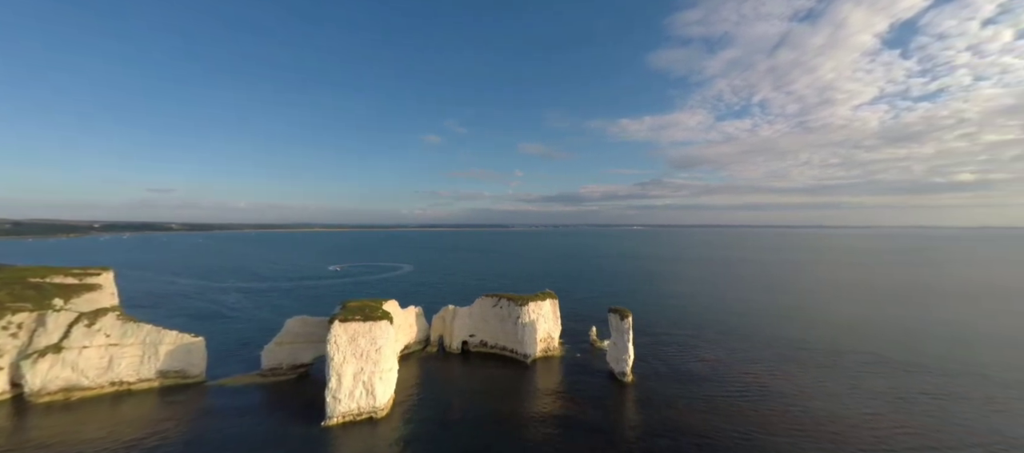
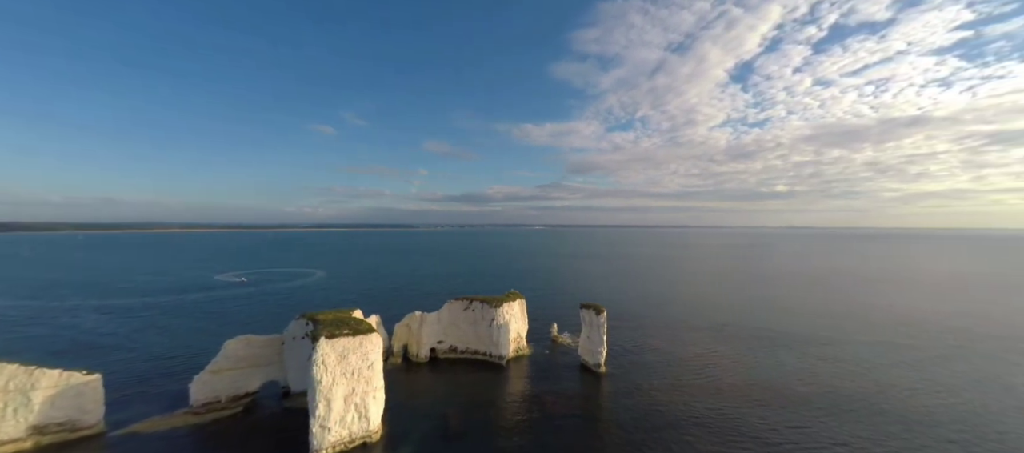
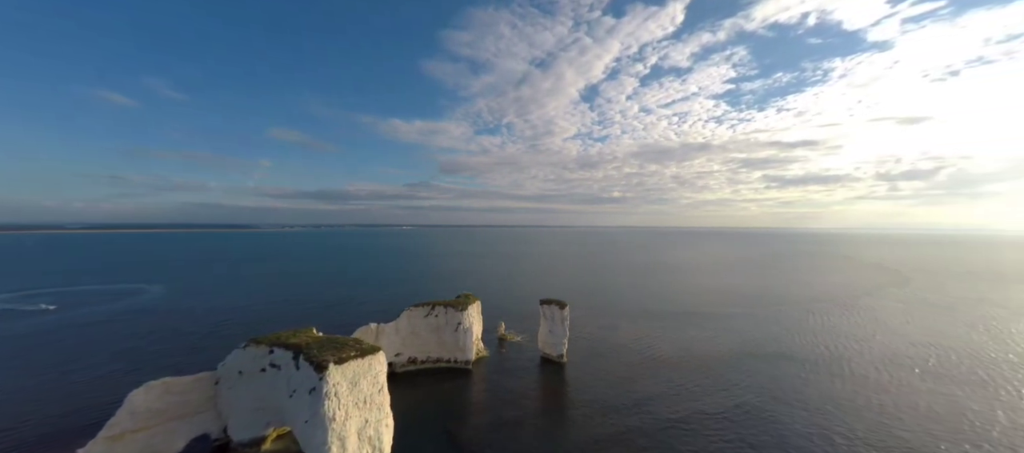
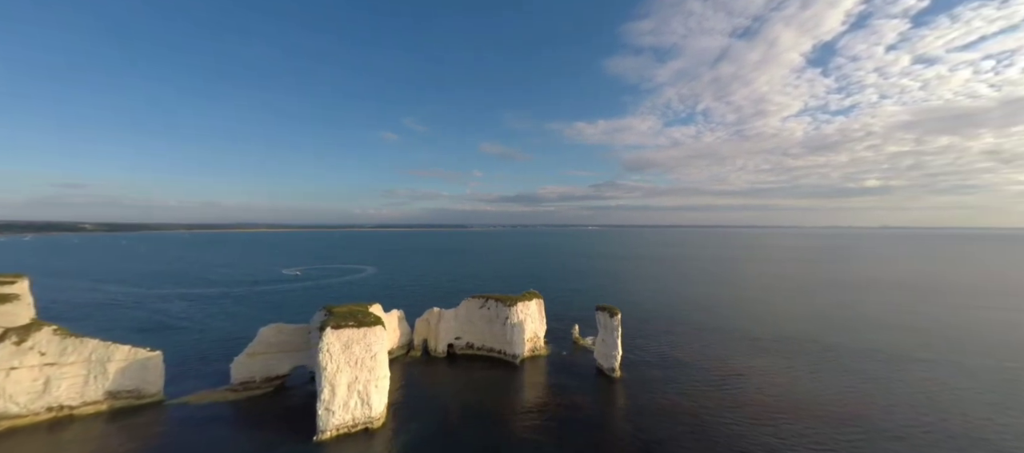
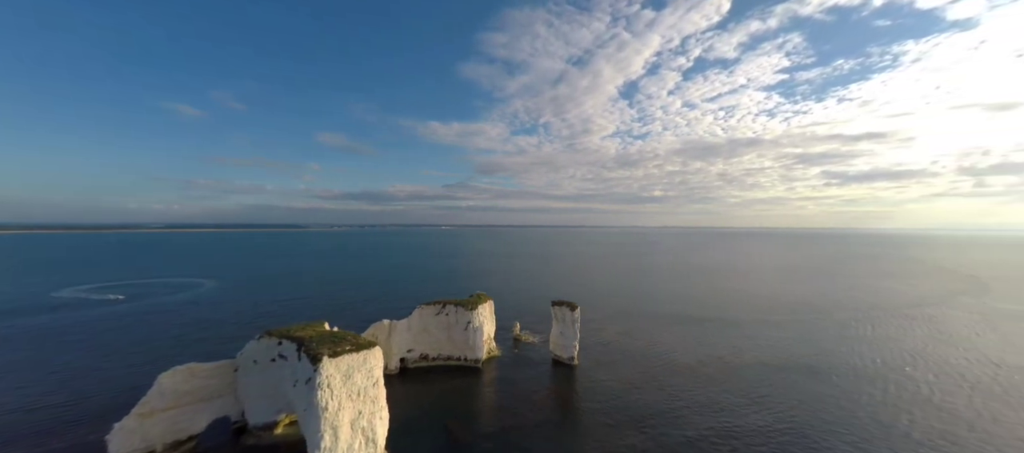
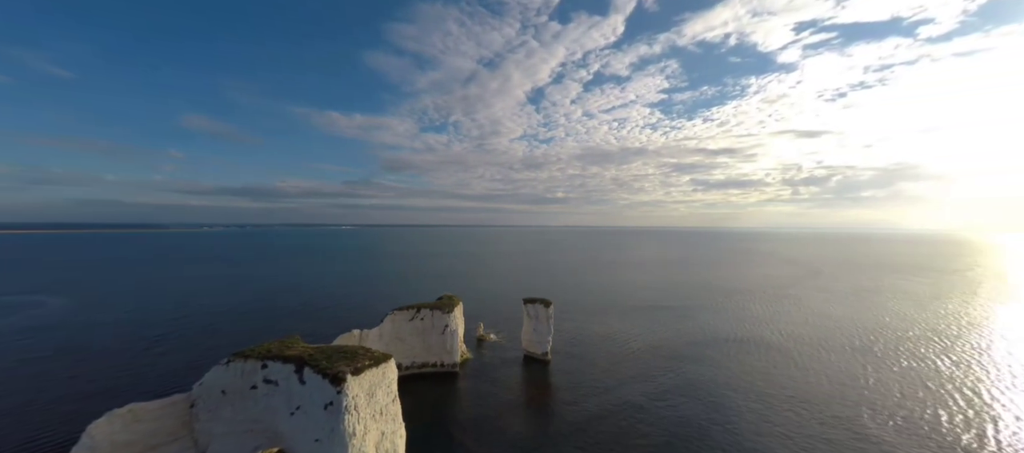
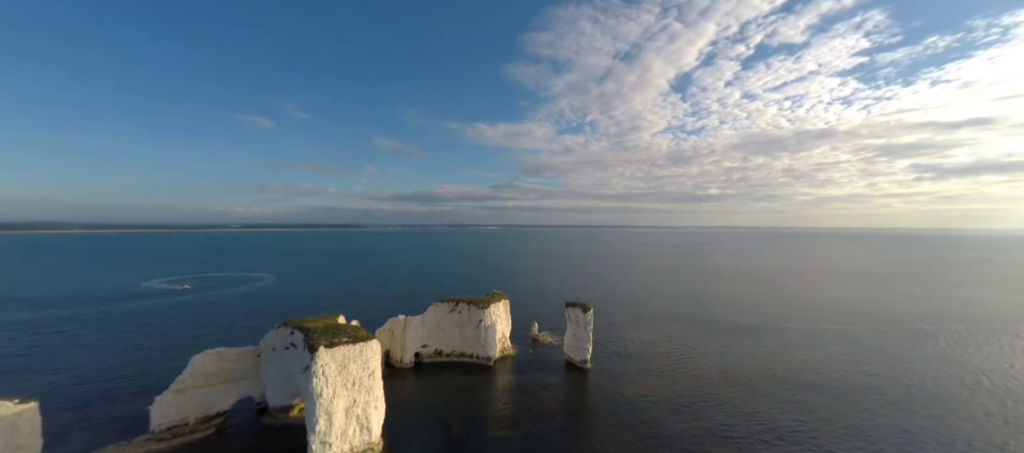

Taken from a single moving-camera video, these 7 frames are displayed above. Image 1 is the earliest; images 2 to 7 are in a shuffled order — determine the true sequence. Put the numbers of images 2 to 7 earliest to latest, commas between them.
4, 2, 7, 5, 3, 6
